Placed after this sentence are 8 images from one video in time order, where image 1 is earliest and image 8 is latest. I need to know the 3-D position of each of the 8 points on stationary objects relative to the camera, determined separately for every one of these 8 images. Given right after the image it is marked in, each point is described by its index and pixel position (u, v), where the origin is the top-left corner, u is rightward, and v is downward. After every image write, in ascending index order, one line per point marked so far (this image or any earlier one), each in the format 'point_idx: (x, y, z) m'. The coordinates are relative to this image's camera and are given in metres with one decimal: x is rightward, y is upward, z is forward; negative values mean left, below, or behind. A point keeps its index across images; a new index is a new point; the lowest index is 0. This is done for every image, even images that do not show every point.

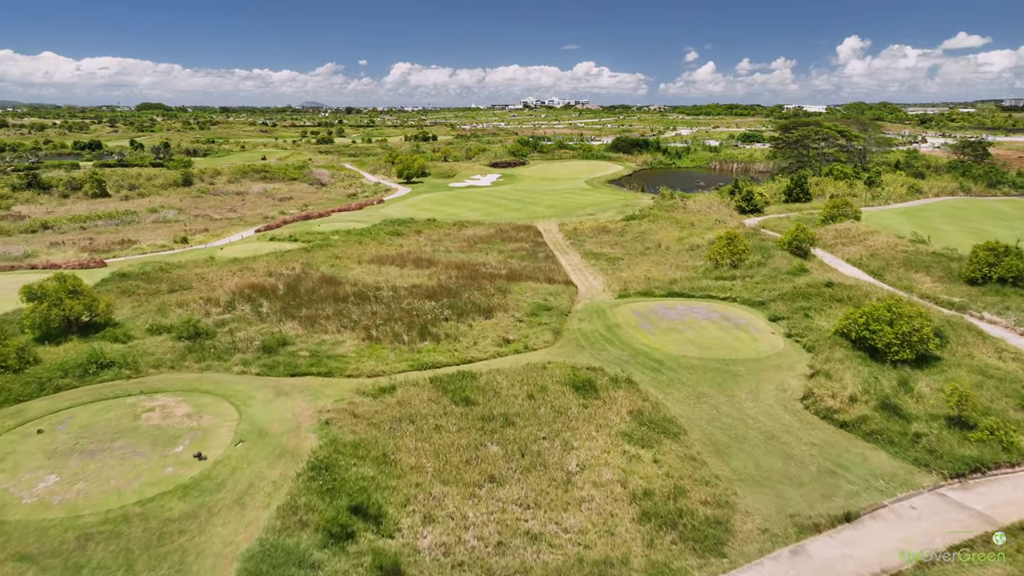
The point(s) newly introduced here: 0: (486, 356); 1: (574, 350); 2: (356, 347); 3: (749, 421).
0: (-0.7, -1.7, +18.0) m
1: (+1.6, -1.6, +18.8) m
2: (-3.8, -1.4, +17.8) m
3: (+4.7, -2.6, +14.5) m
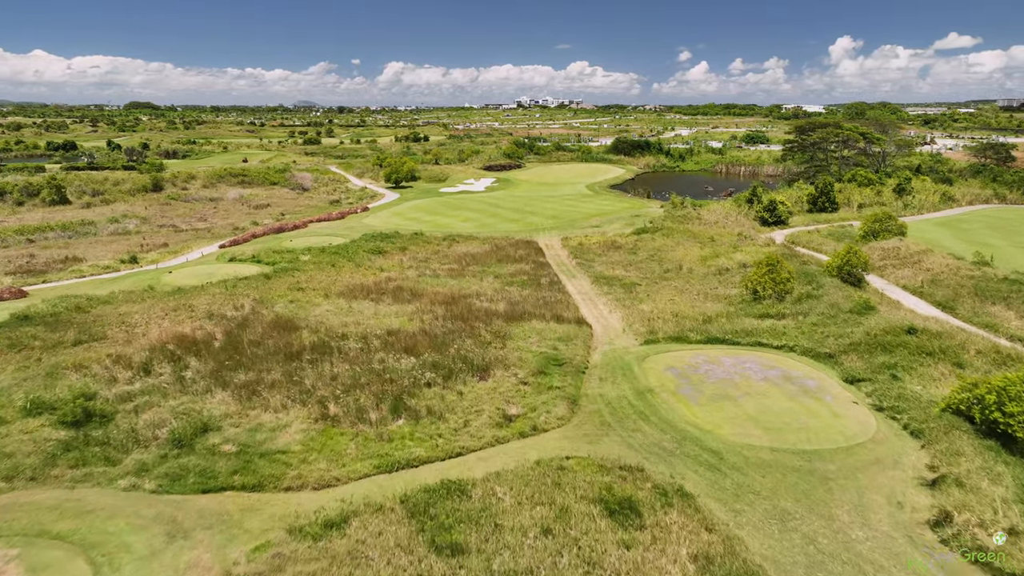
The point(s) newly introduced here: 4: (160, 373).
0: (-0.6, -2.8, +13.3) m
1: (+1.6, -2.8, +14.1) m
2: (-3.7, -2.6, +13.1) m
3: (+4.8, -3.8, +9.9) m
4: (-7.2, -1.7, +15.2) m
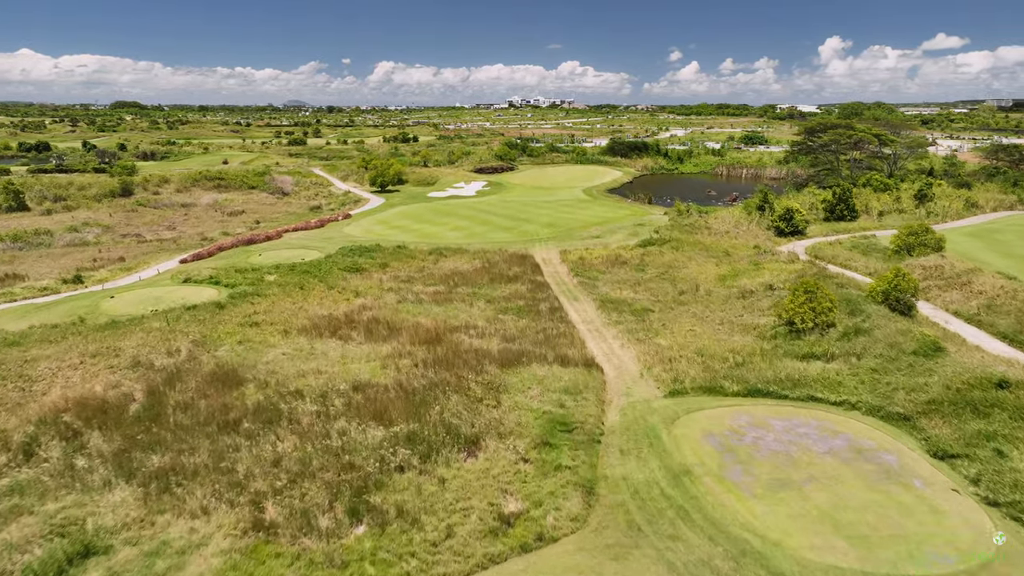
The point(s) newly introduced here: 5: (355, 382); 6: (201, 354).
0: (-0.6, -3.7, +9.7) m
1: (+1.6, -3.6, +10.6) m
2: (-3.7, -3.5, +9.5) m
3: (+4.8, -4.6, +6.3) m
4: (-7.3, -2.6, +11.5) m
5: (-3.3, -1.9, +15.4) m
6: (-7.0, -1.5, +16.5) m
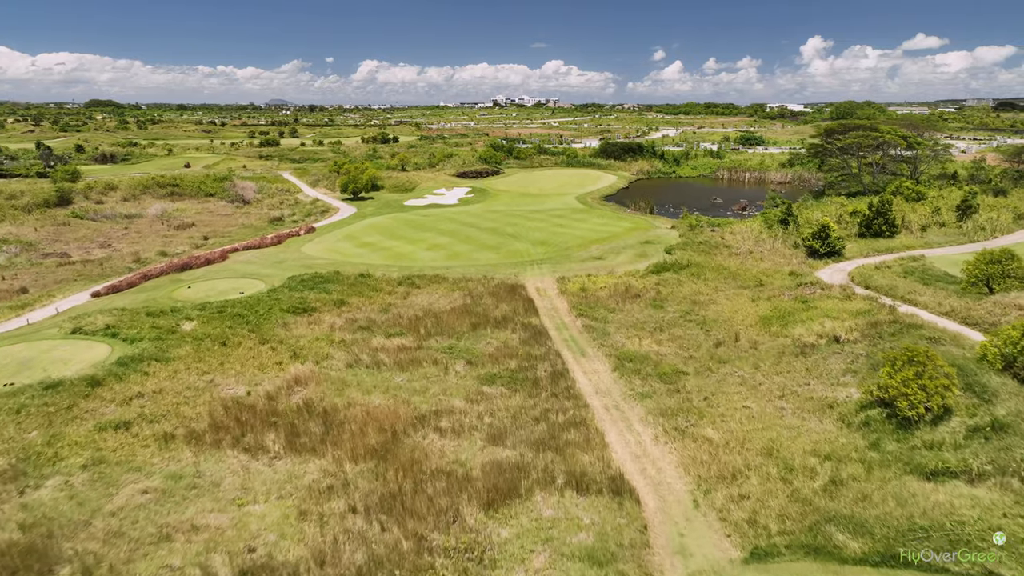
0: (-0.6, -5.1, +3.7) m
1: (+1.6, -5.1, +4.6) m
2: (-3.7, -4.9, +3.4) m
3: (+4.9, -6.1, +0.5) m
4: (-7.3, -4.1, +5.4) m
5: (-3.4, -3.4, +9.4) m
6: (-7.1, -2.9, +10.4) m
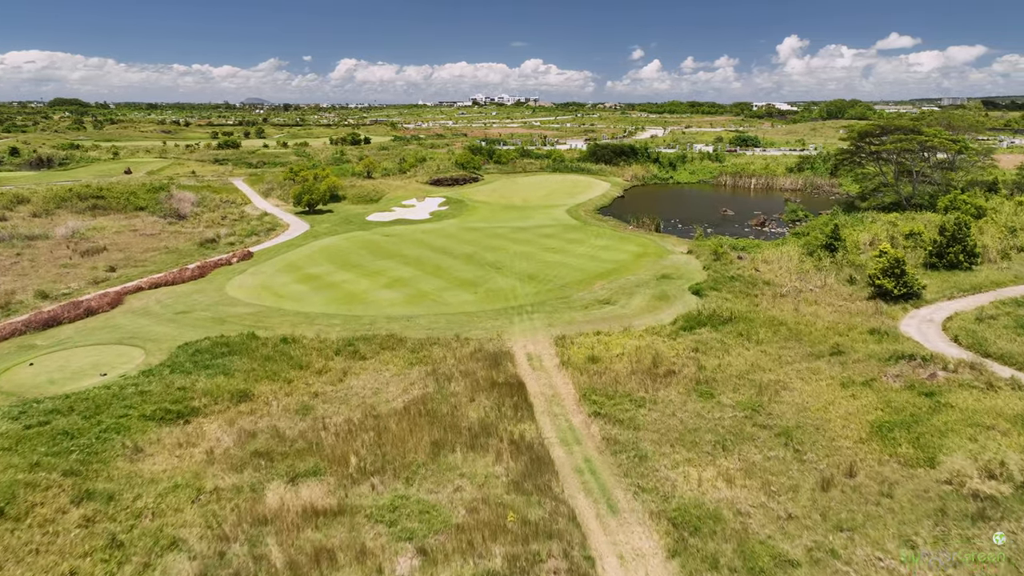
0: (-0.4, -7.1, -4.2) m
1: (+1.8, -7.0, -3.2) m
2: (-3.5, -6.9, -4.6) m
3: (+5.2, -8.0, -7.3) m
4: (-7.1, -6.1, -2.7) m
5: (-3.3, -5.3, +1.4) m
6: (-7.1, -4.9, +2.3) m
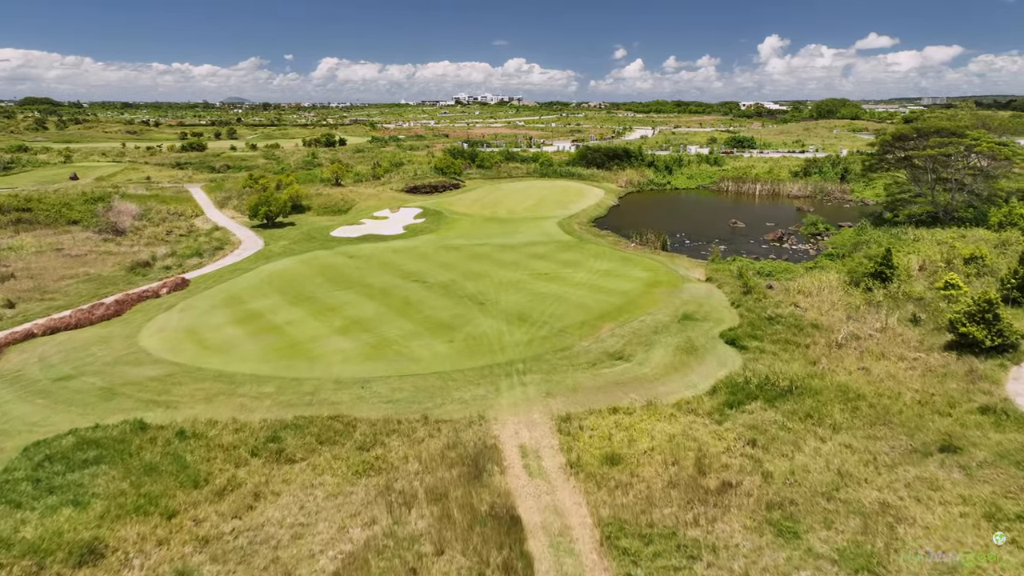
0: (-0.1, -8.5, -9.9) m
1: (+2.1, -8.4, -8.9) m
2: (-3.1, -8.4, -10.4) m
3: (+5.6, -9.4, -12.9) m
4: (-6.9, -7.6, -8.6) m
5: (-3.2, -6.8, -4.4) m
6: (-6.9, -6.4, -3.6) m
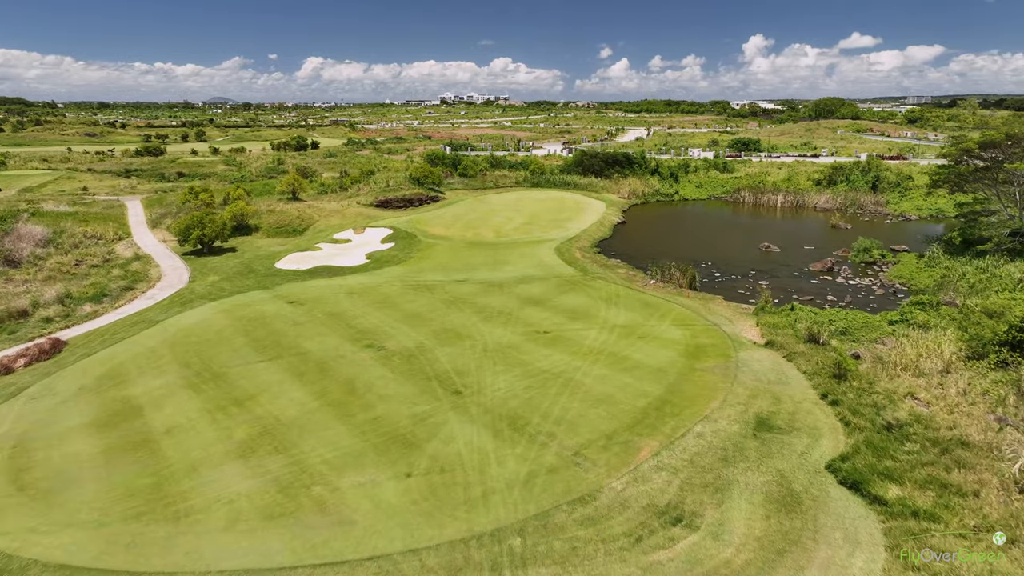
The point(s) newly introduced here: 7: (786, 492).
0: (+0.3, -10.6, -17.9) m
1: (+2.5, -10.5, -16.9) m
2: (-2.7, -10.4, -18.4) m
3: (+6.0, -11.4, -20.8) m
4: (-6.5, -9.6, -16.7) m
5: (-2.9, -8.8, -12.5) m
6: (-6.6, -8.4, -11.7) m
7: (+4.9, -3.5, +13.0) m
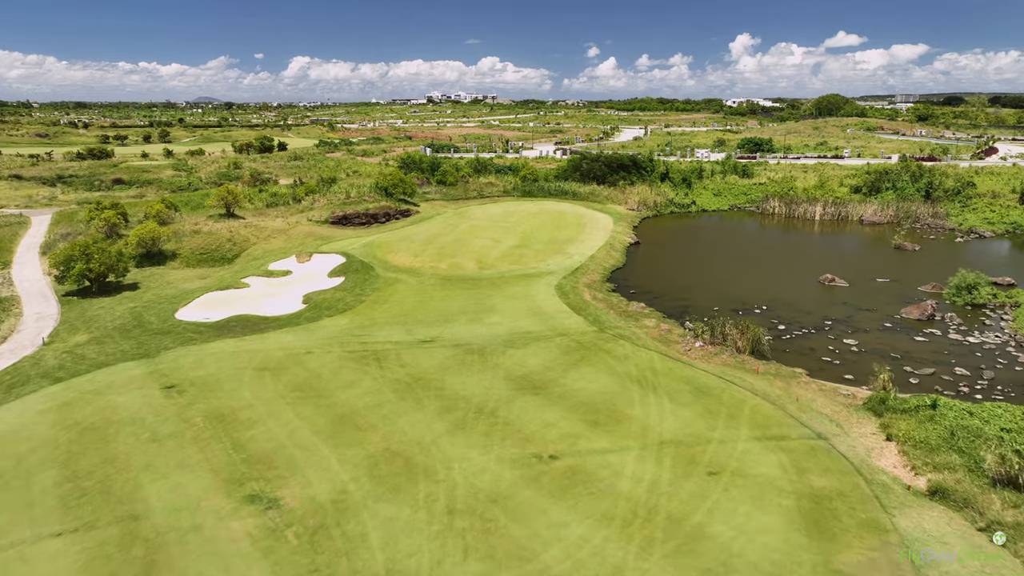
0: (+0.7, -12.5, -27.0) m
1: (+2.9, -12.4, -26.0) m
2: (-2.3, -12.4, -27.6) m
3: (+6.5, -13.3, -29.9) m
4: (-6.1, -11.6, -25.9) m
5: (-2.6, -10.8, -21.7) m
6: (-6.3, -10.4, -20.9) m
7: (+4.8, -5.4, +4.0) m
